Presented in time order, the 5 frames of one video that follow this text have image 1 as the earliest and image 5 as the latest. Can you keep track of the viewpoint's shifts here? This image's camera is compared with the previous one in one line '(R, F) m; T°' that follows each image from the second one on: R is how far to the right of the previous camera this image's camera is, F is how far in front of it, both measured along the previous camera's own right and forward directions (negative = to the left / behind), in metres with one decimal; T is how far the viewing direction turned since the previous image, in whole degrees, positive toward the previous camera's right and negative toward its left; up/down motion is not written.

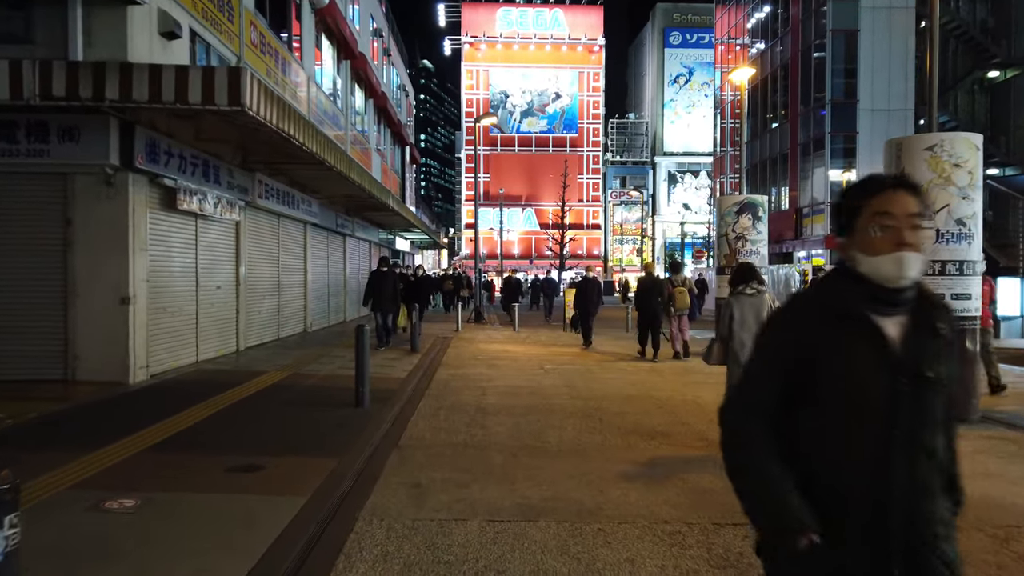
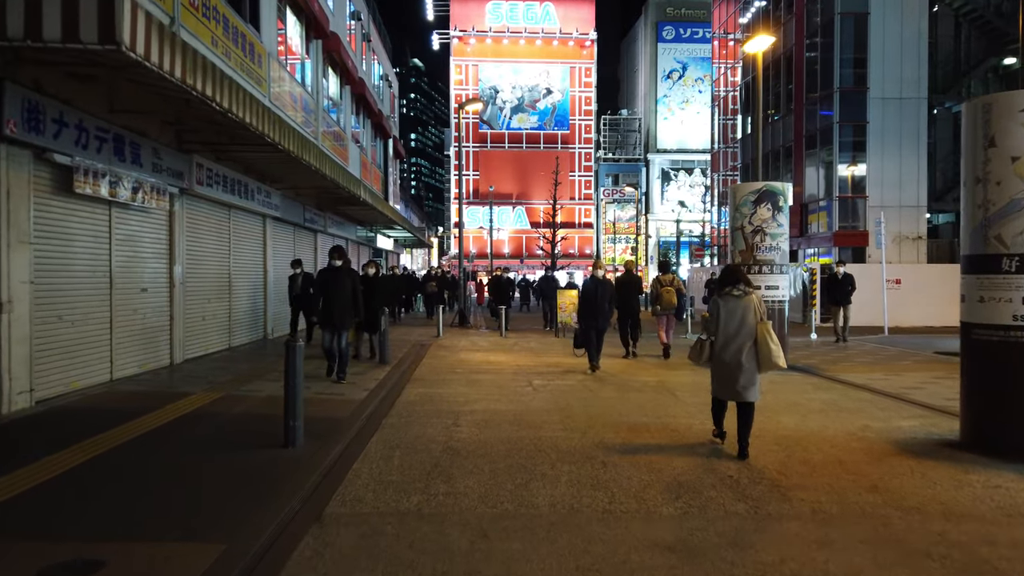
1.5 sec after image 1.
(+0.1, +2.1) m; +1°
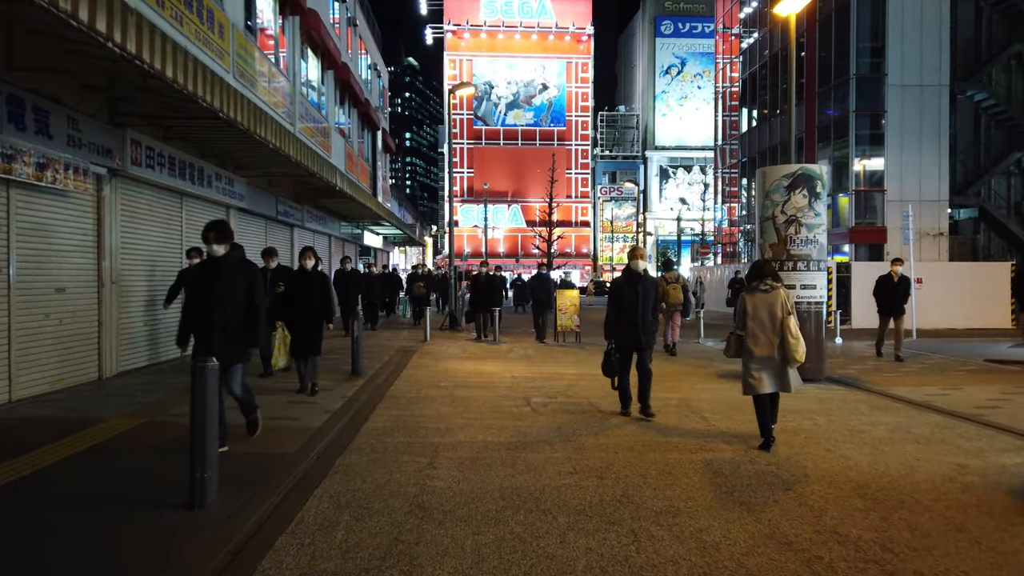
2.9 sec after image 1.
(0.0, +1.9) m; 0°
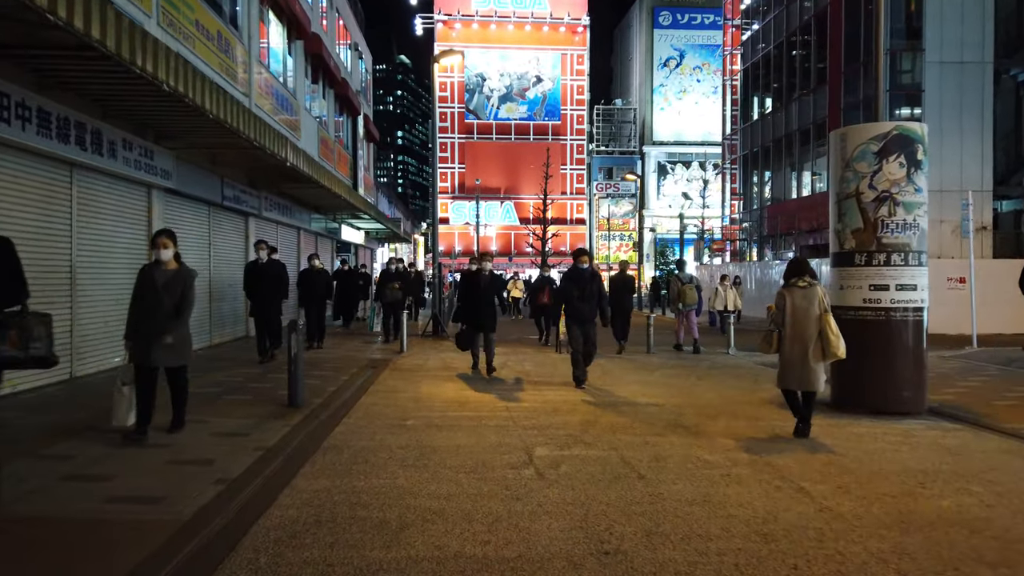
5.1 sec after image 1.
(0.0, +3.1) m; +1°
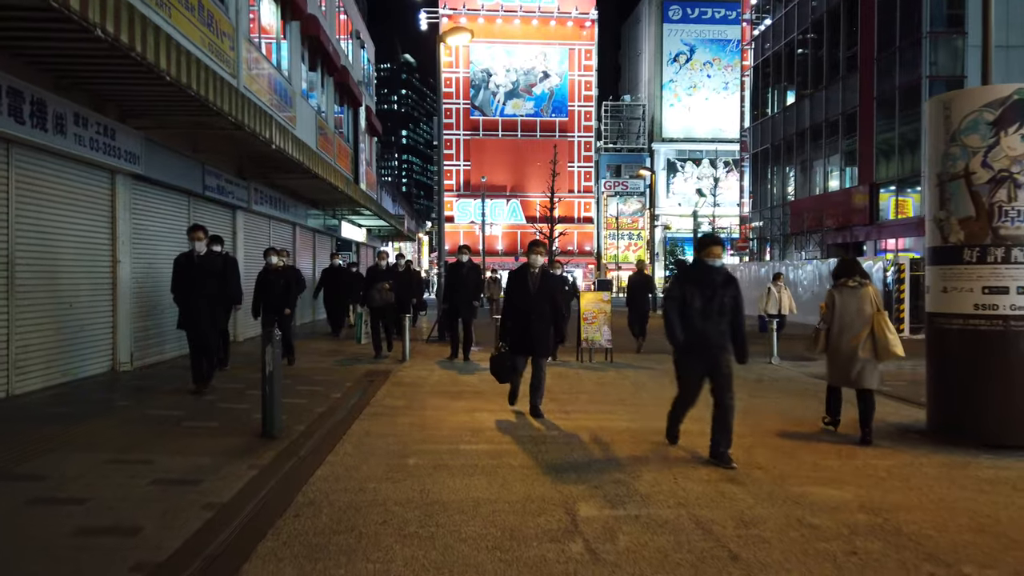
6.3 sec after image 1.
(-0.2, +1.7) m; 0°
